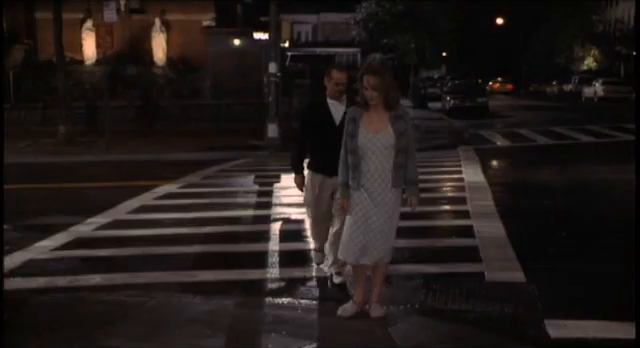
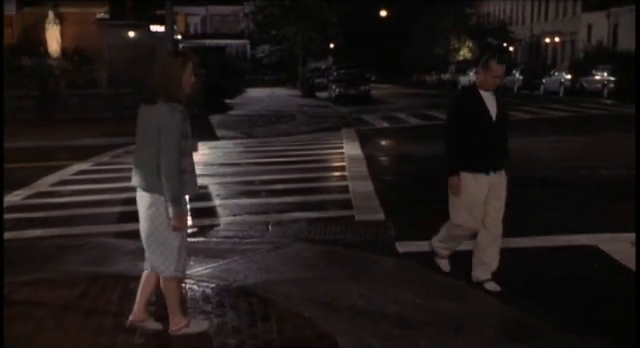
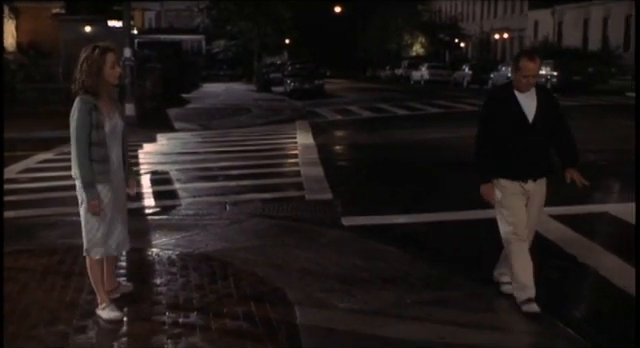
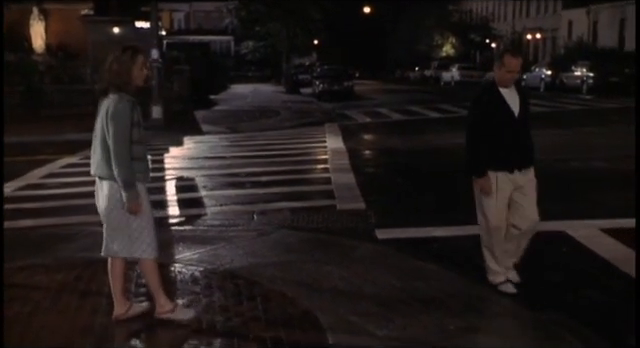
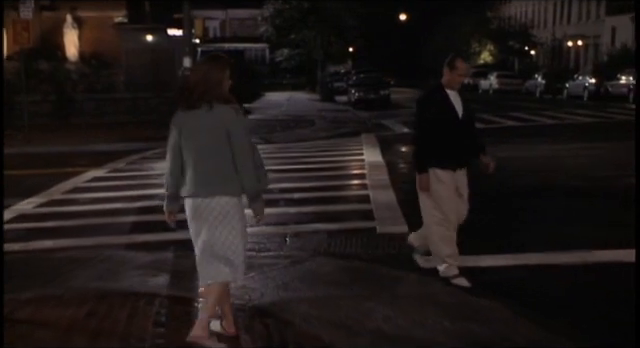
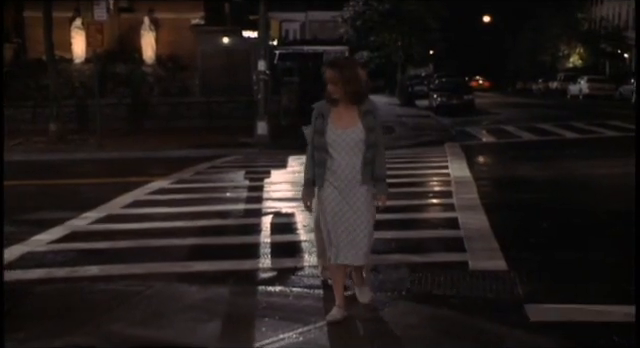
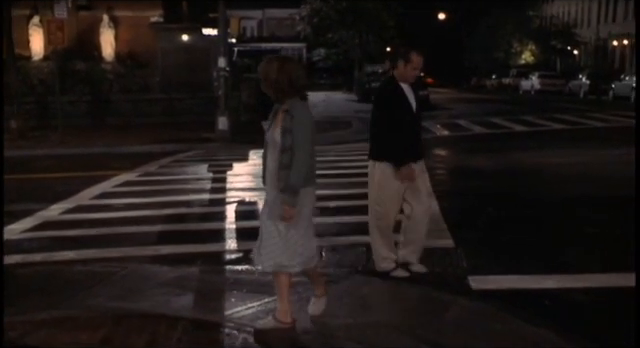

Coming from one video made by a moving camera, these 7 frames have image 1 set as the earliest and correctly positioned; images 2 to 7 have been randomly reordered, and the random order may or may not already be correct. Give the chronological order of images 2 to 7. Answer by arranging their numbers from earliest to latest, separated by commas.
6, 7, 5, 2, 4, 3
